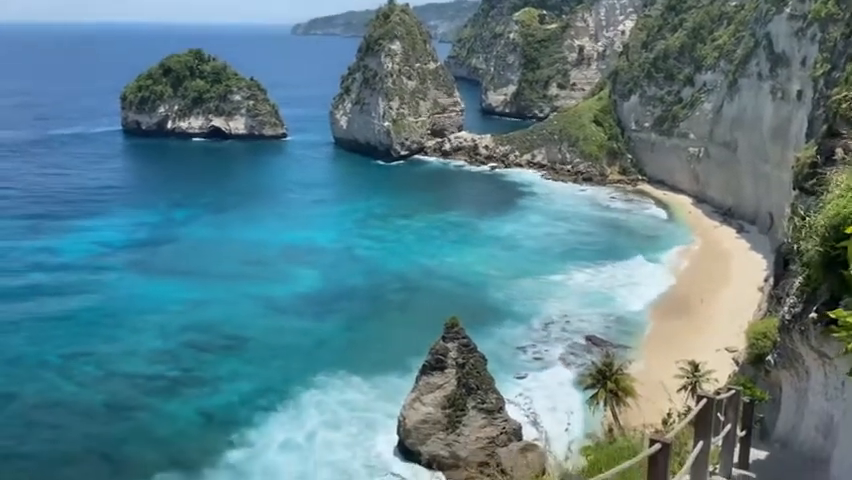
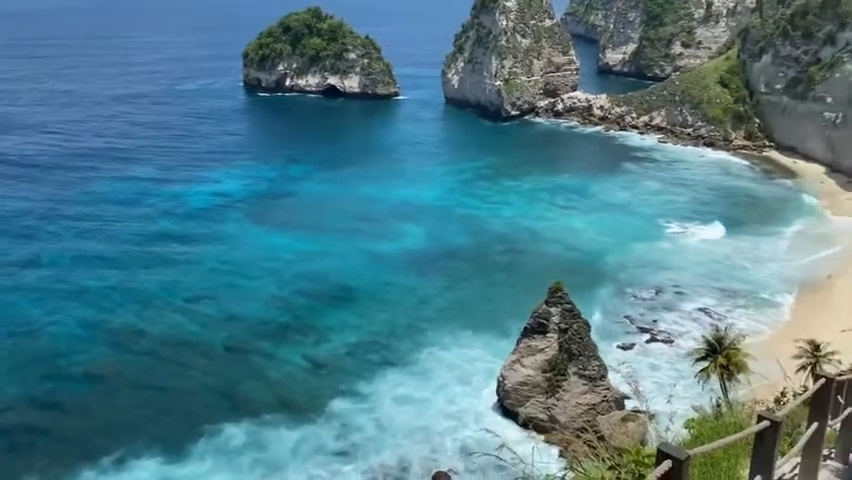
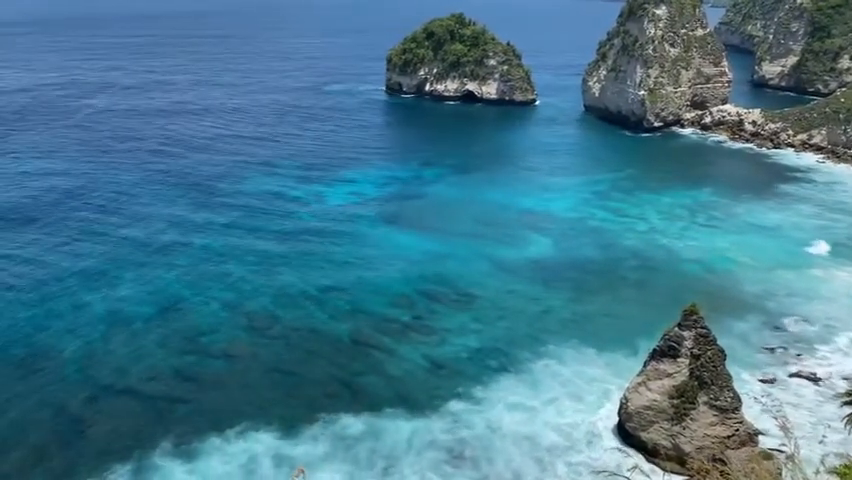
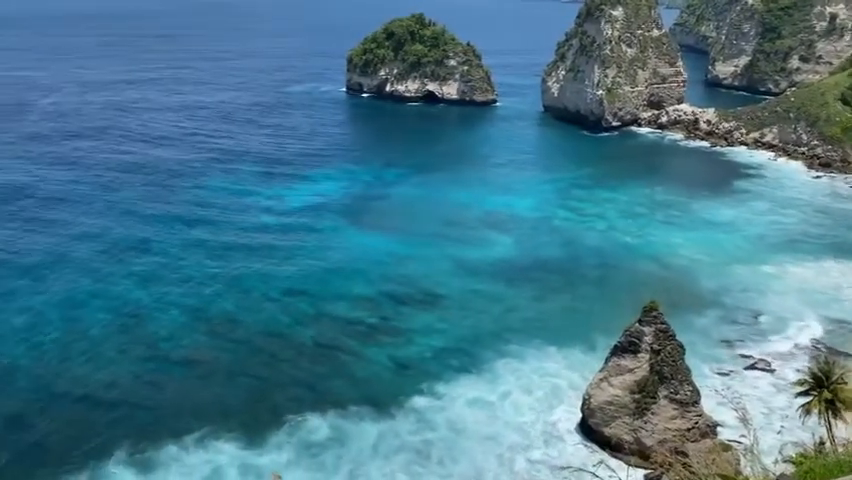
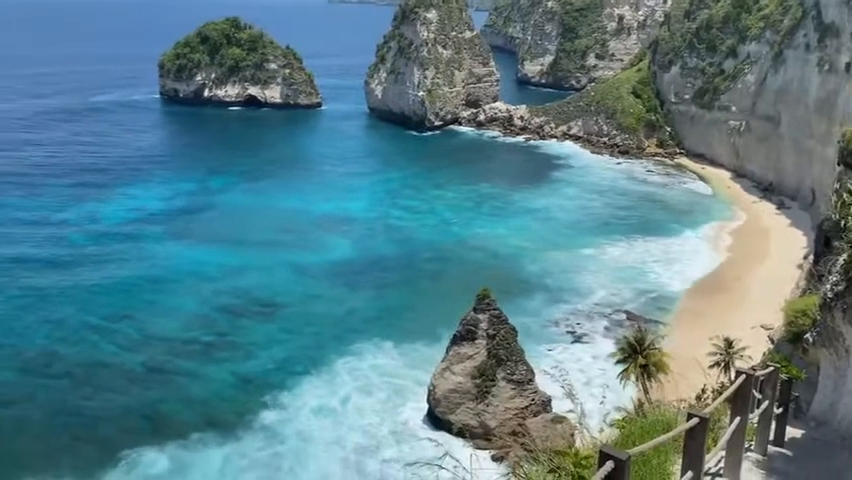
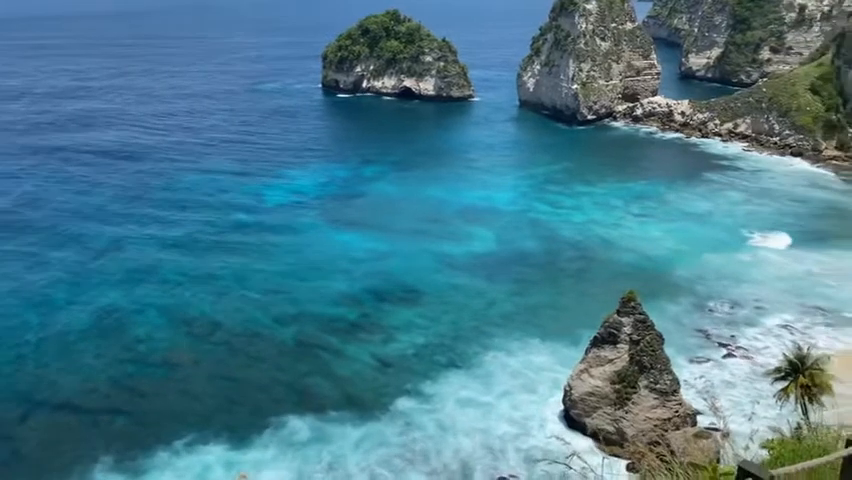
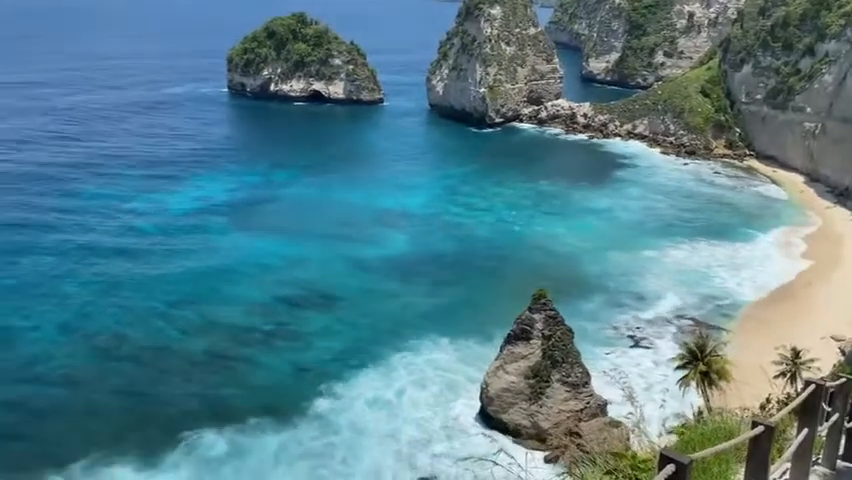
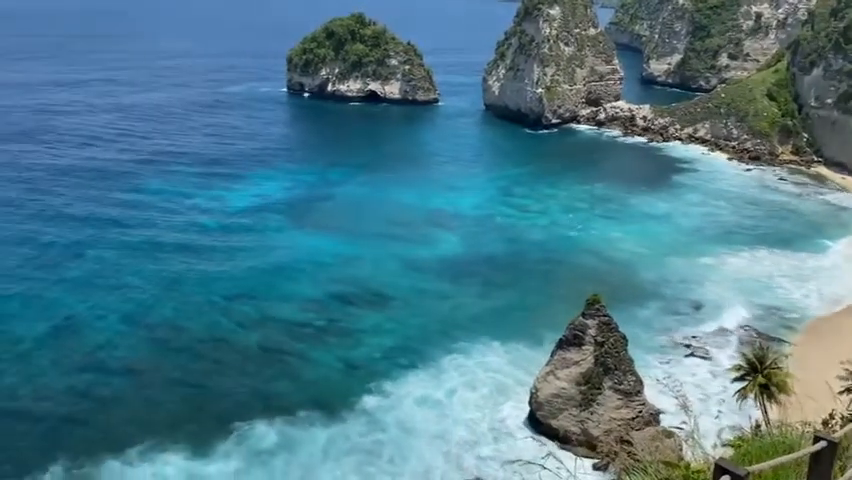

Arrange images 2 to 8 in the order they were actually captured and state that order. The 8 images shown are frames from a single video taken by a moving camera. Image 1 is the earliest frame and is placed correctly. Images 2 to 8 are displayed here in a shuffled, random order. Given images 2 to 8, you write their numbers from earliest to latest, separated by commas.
5, 7, 8, 4, 3, 6, 2
